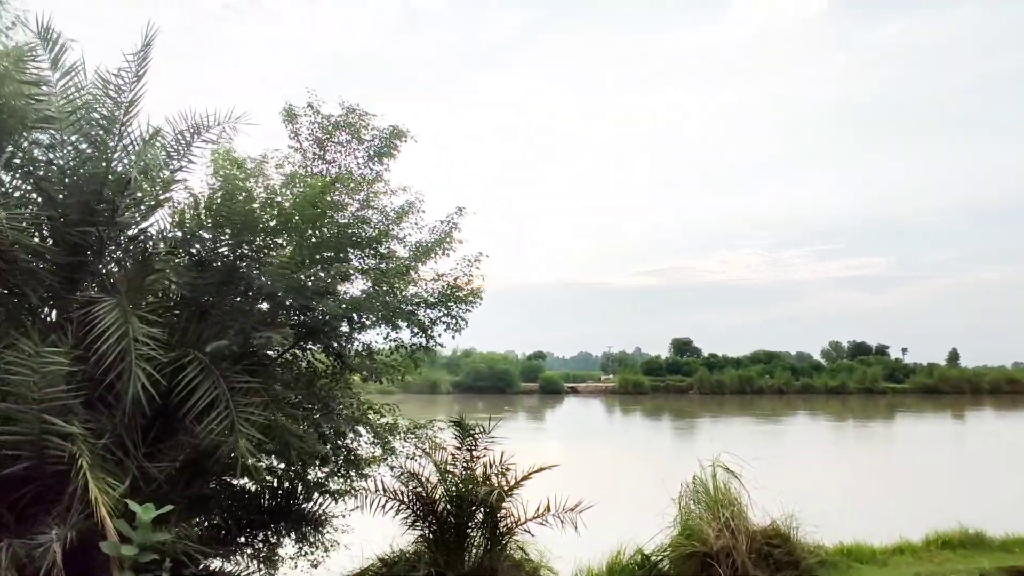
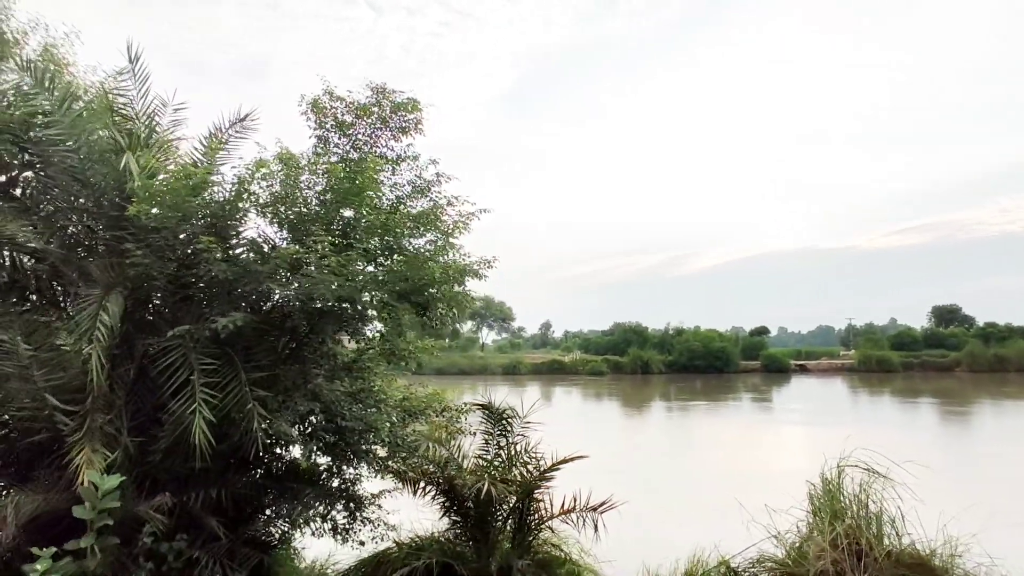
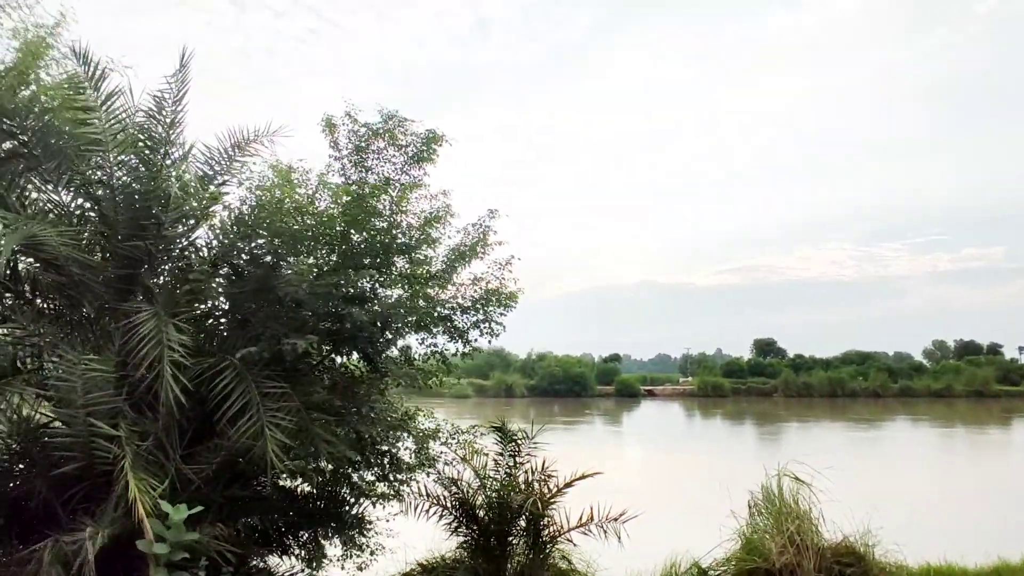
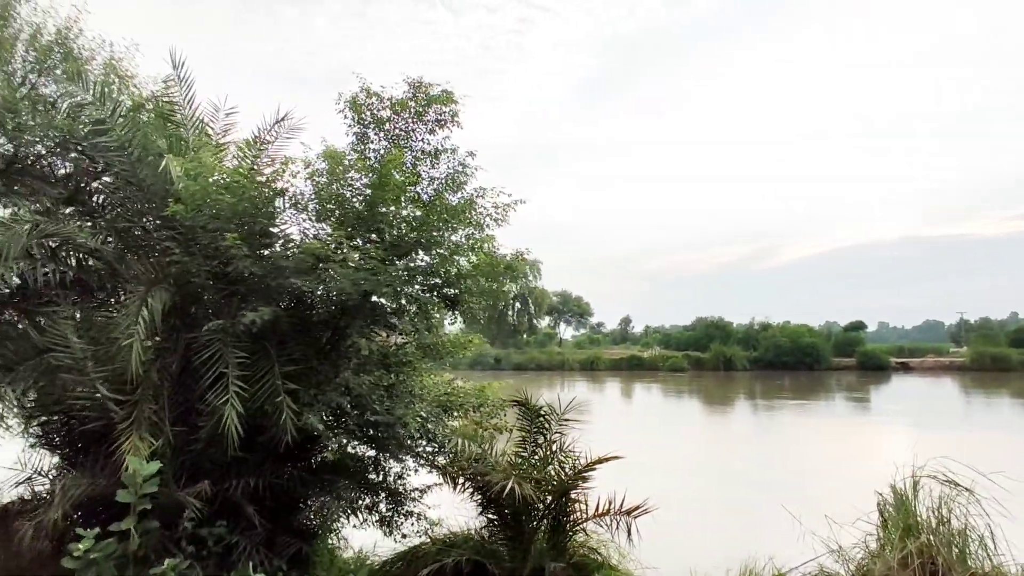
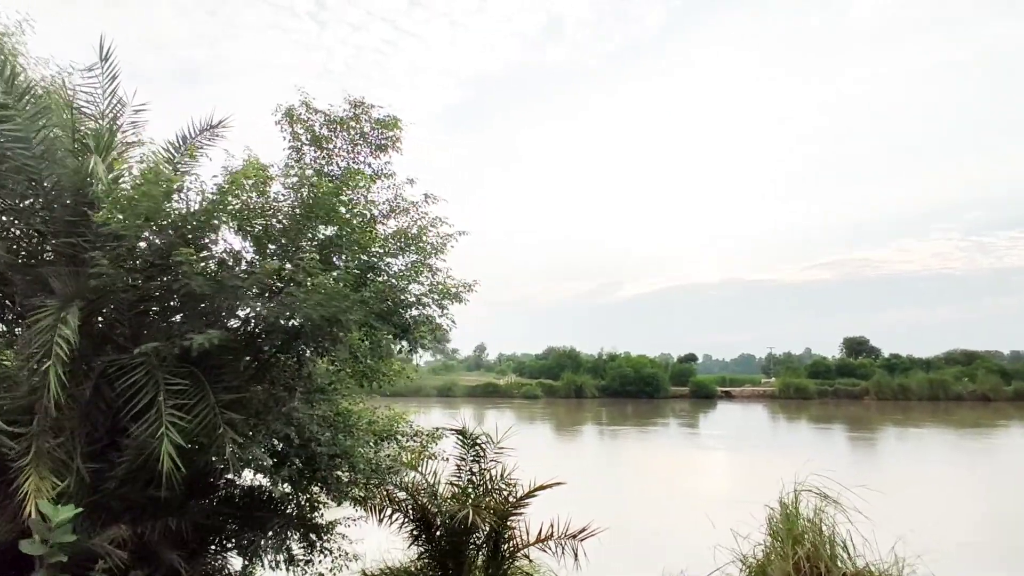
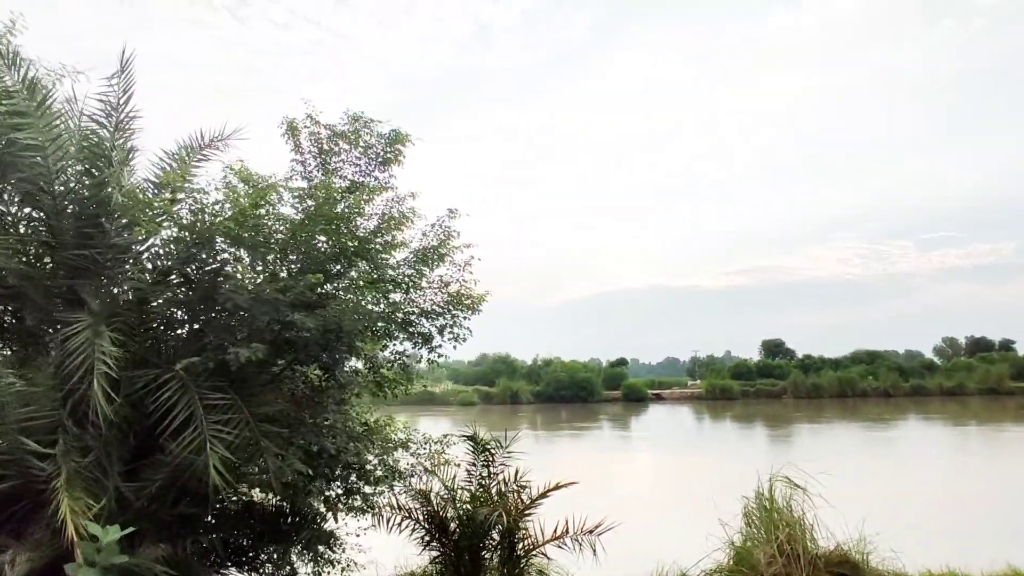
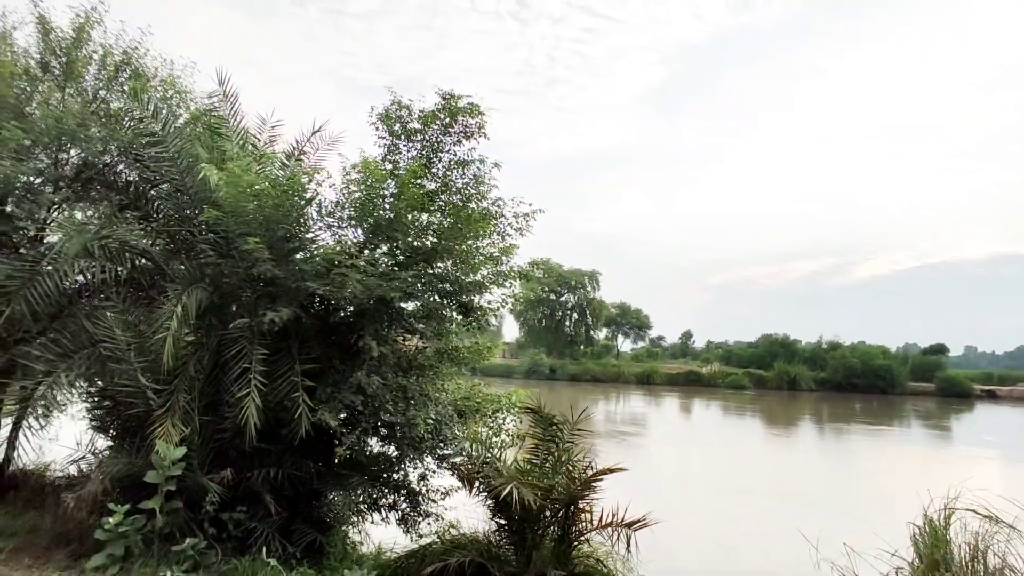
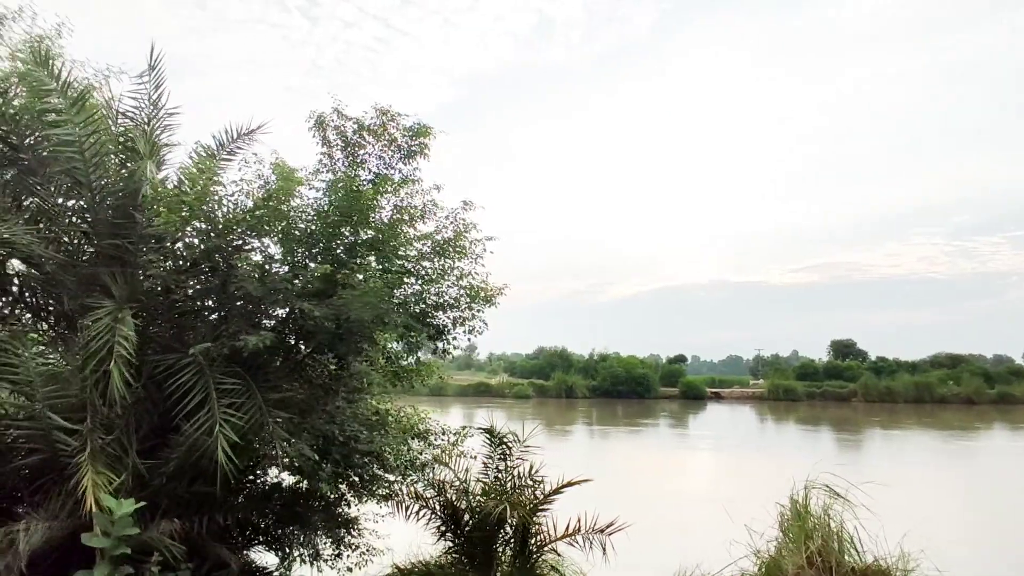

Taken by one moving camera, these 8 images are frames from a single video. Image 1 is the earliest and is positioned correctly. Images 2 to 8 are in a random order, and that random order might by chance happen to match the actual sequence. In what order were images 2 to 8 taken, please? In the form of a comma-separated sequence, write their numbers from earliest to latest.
3, 6, 8, 5, 2, 4, 7
